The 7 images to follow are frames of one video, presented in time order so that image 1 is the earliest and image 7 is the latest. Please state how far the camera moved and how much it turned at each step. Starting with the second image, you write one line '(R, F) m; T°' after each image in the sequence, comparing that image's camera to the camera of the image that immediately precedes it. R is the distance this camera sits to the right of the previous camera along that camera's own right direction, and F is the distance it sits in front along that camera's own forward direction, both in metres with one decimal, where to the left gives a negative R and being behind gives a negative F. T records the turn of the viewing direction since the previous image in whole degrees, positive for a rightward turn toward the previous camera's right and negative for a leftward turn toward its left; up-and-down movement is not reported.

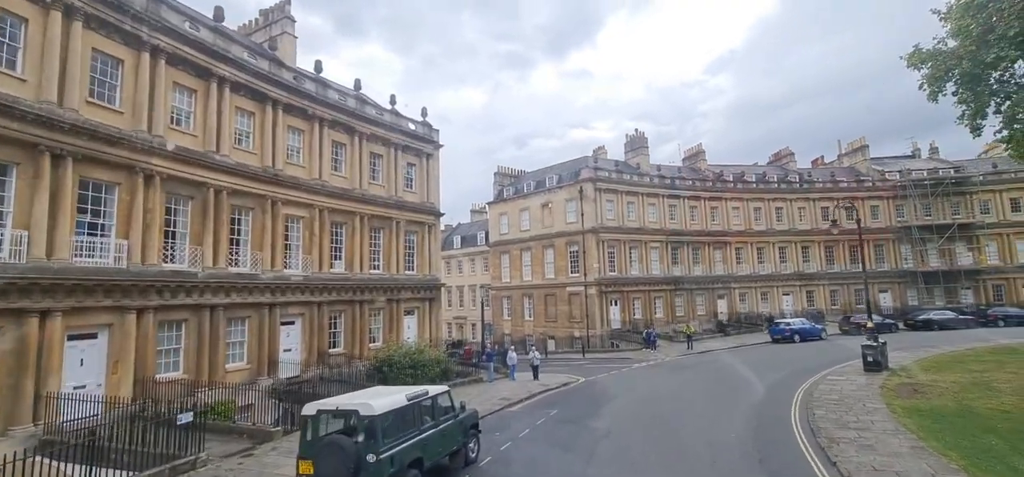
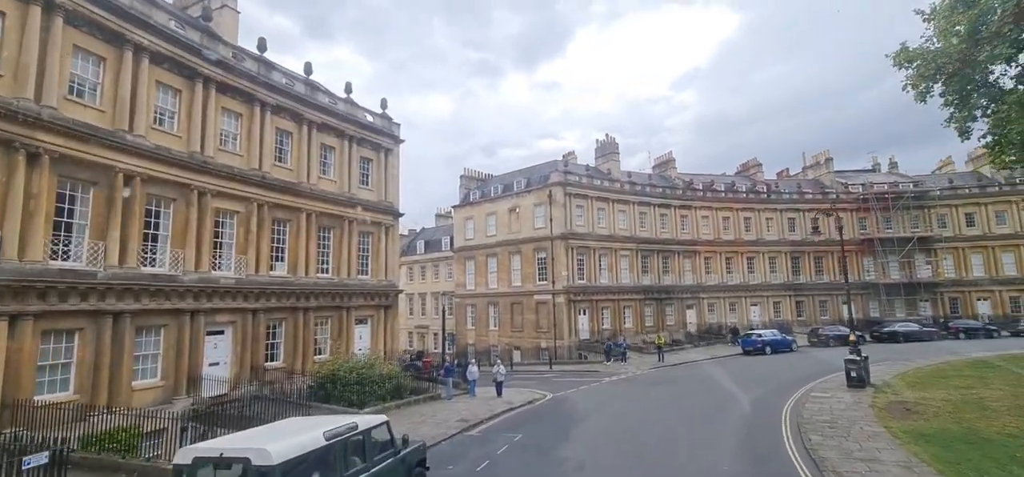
(+0.2, +2.0) m; +4°
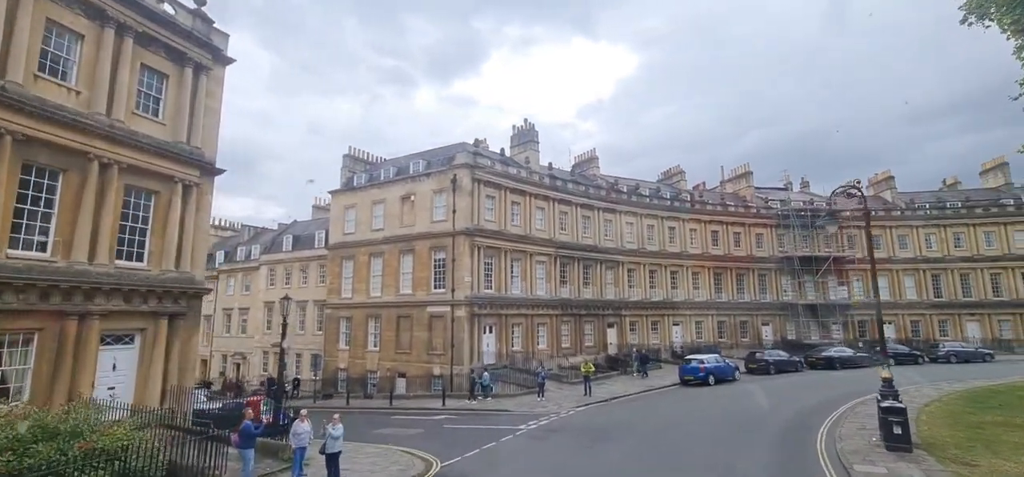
(+0.8, +8.4) m; +11°
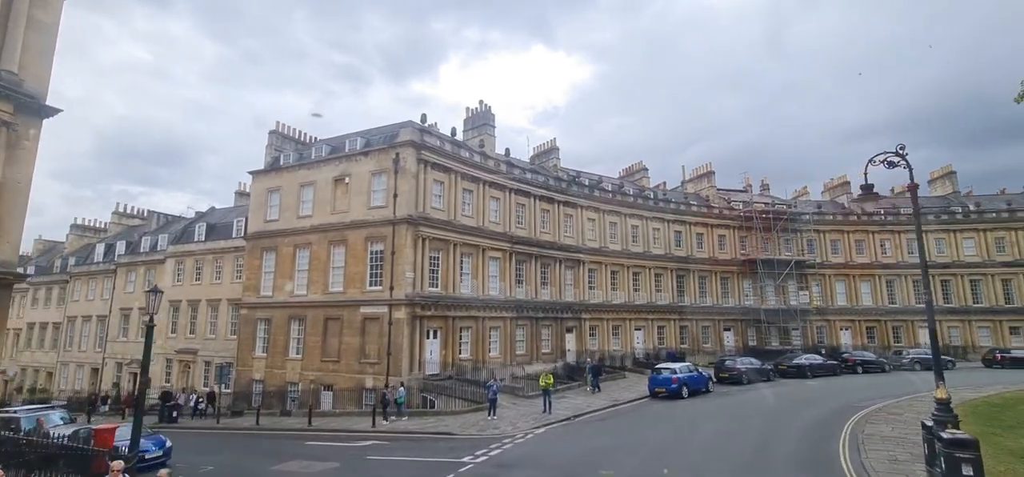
(+0.2, +4.0) m; +6°
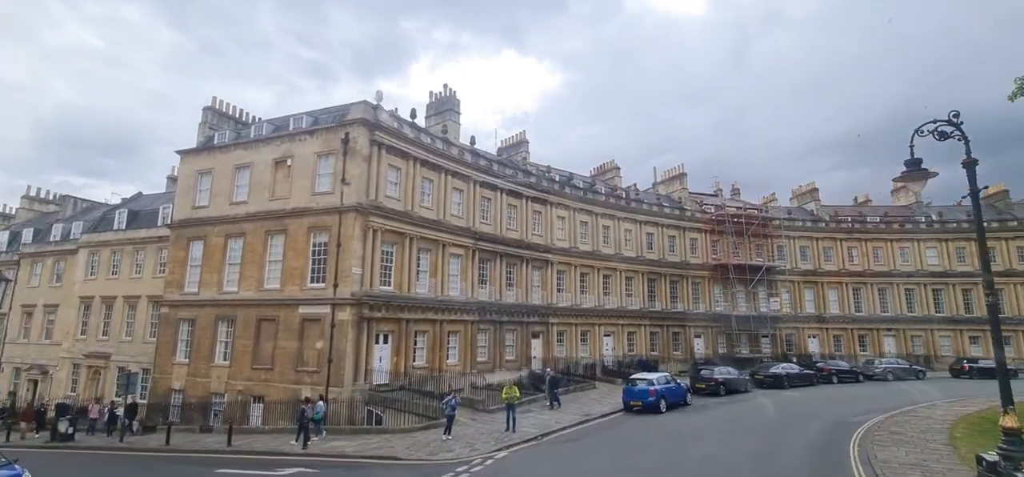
(+0.1, +2.8) m; +4°
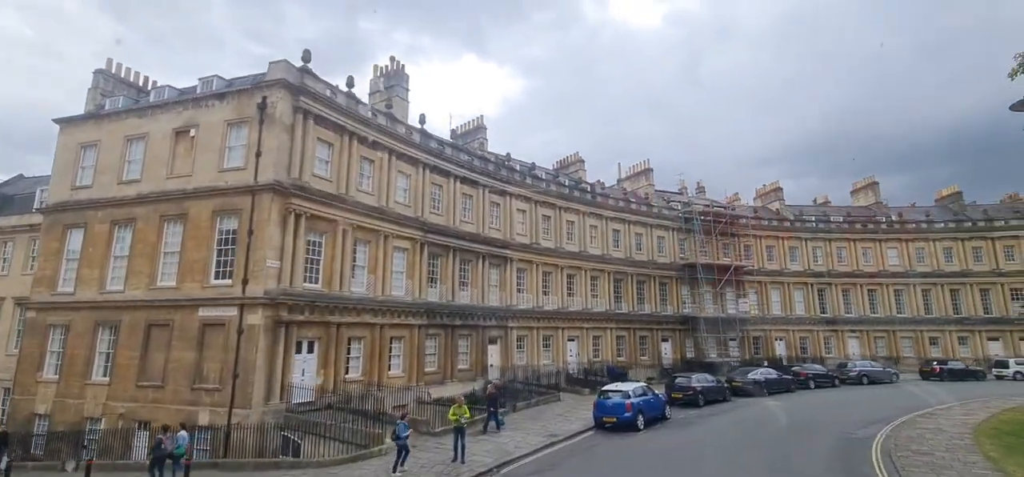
(+0.3, +3.6) m; +5°
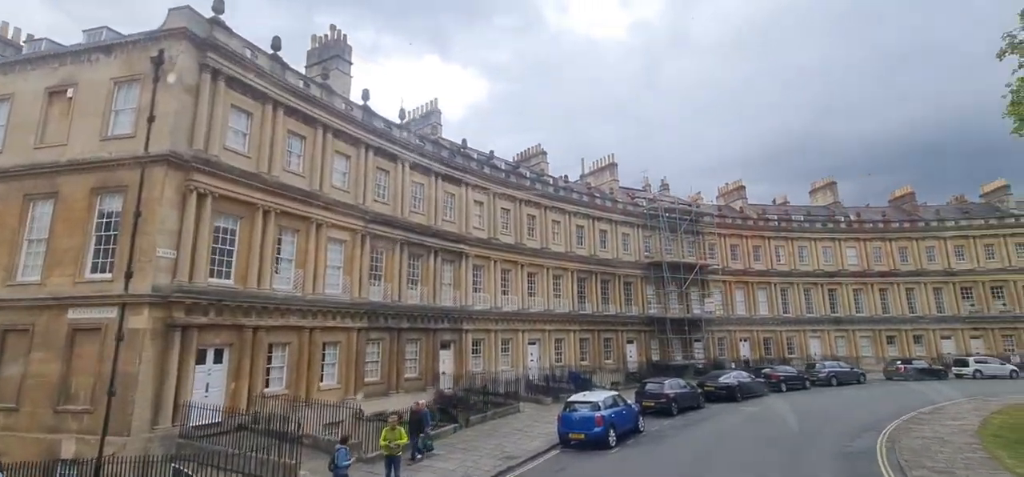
(+0.3, +2.8) m; +5°
